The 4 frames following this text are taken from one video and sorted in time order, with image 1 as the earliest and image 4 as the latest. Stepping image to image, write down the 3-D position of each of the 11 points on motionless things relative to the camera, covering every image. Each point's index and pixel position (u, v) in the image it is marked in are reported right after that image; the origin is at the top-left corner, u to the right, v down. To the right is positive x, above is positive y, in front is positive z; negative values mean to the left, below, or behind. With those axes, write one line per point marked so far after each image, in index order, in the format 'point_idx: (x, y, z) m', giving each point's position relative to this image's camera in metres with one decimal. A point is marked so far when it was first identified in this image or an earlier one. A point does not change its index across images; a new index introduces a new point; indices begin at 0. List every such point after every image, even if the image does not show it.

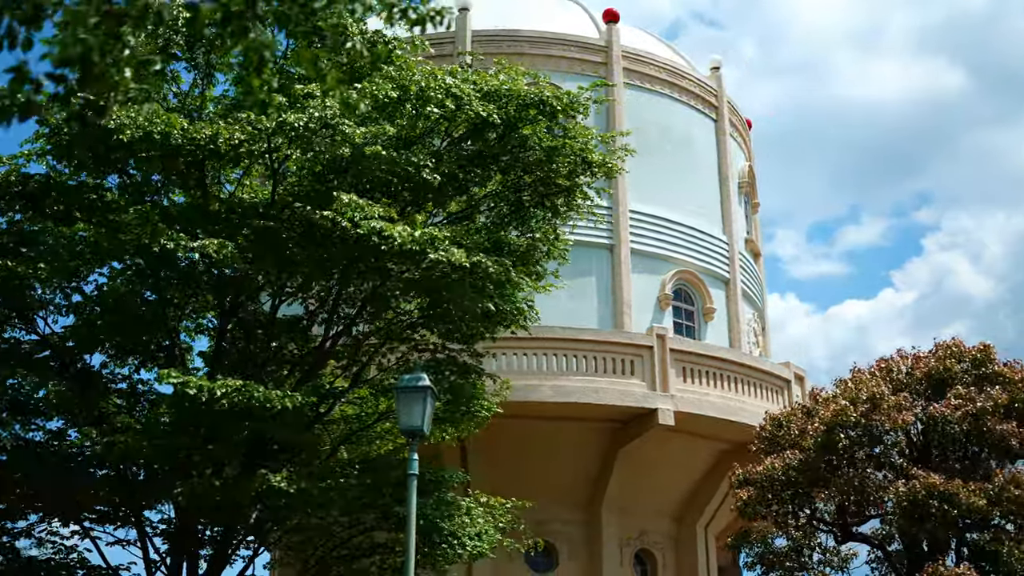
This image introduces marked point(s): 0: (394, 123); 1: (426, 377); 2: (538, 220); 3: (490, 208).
0: (-1.5, +2.0, +15.2) m
1: (-0.9, -0.9, +12.7) m
2: (+0.3, +1.0, +16.5) m
3: (-0.3, +1.1, +16.5) m
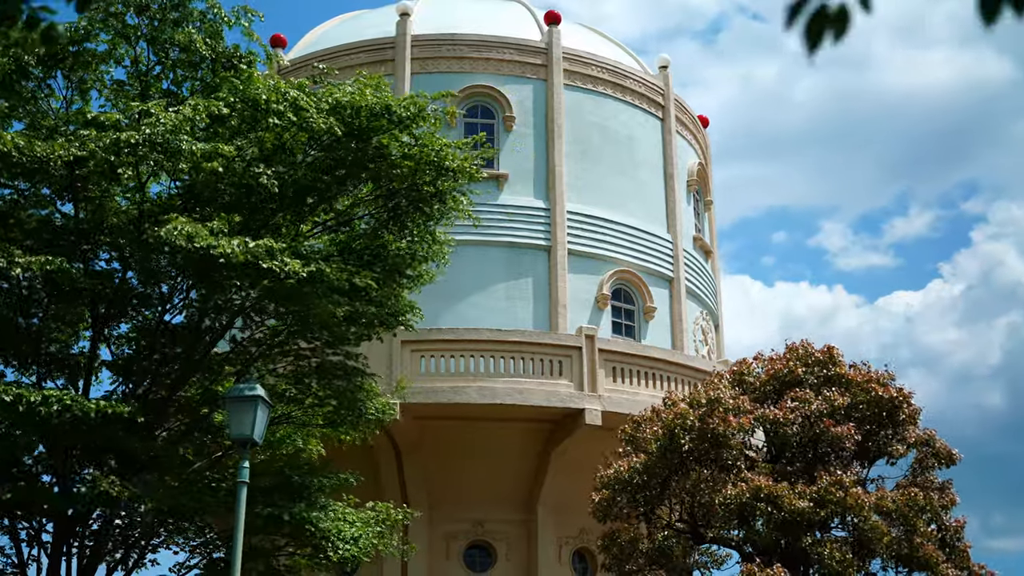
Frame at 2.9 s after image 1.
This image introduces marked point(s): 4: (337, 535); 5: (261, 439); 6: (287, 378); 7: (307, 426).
0: (-3.2, +1.9, +15.5) m
1: (-2.7, -1.1, +12.9) m
2: (-1.4, +0.9, +16.7) m
3: (-2.0, +1.0, +16.7) m
4: (-2.4, -3.3, +16.4) m
5: (-2.7, -1.6, +12.9) m
6: (-3.2, -1.3, +17.8) m
7: (-3.0, -2.1, +18.2) m
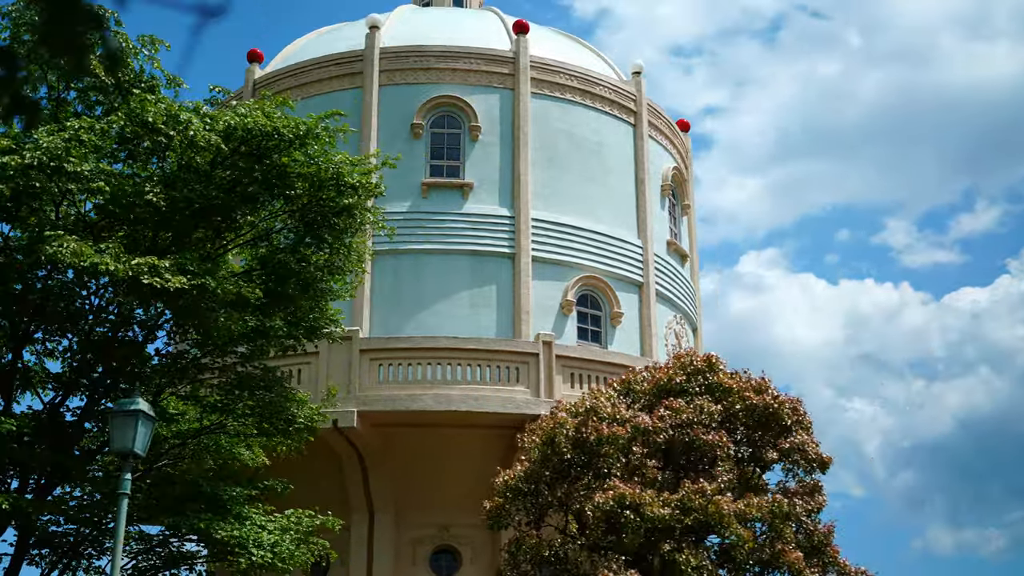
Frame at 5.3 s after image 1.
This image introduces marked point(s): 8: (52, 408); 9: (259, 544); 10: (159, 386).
0: (-4.5, +1.7, +16.0) m
1: (-4.1, -1.2, +13.4) m
2: (-2.6, +0.7, +17.1) m
3: (-3.2, +0.8, +17.2) m
4: (-3.6, -3.5, +16.9) m
5: (-4.0, -1.8, +13.4) m
6: (-4.4, -1.5, +18.3) m
7: (-4.1, -2.3, +18.6) m
8: (-6.5, -1.7, +17.2) m
9: (-3.5, -3.6, +16.9) m
10: (-5.2, -1.4, +17.7) m
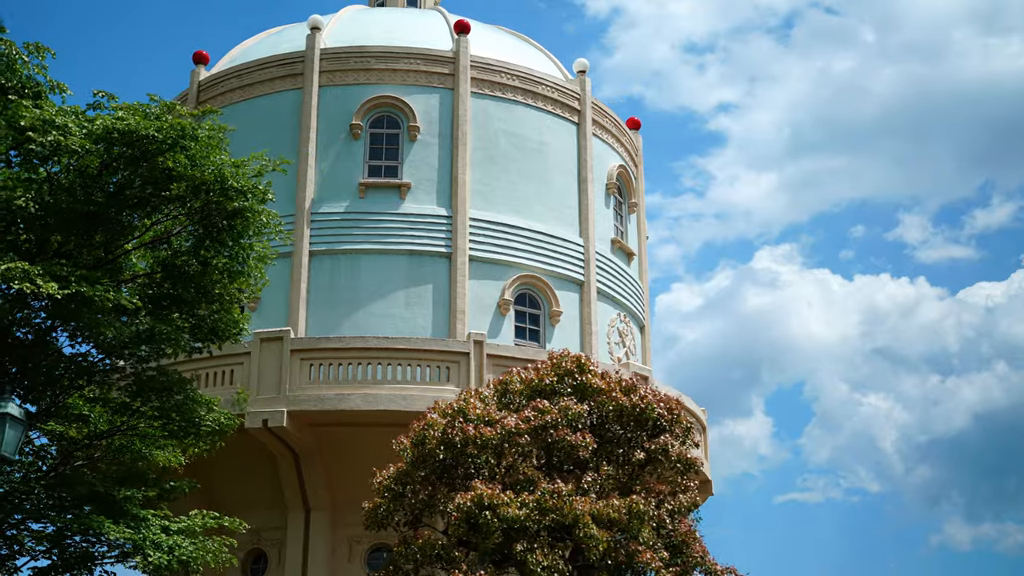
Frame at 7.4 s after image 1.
0: (-6.0, +1.7, +16.1) m
1: (-5.6, -1.3, +13.5) m
2: (-4.1, +0.7, +17.2) m
3: (-4.7, +0.8, +17.3) m
4: (-5.0, -3.6, +17.0) m
5: (-5.6, -1.8, +13.5) m
6: (-5.8, -1.6, +18.4) m
7: (-5.6, -2.3, +18.8) m
8: (-8.0, -1.7, +17.4) m
9: (-4.9, -3.6, +17.0) m
10: (-6.6, -1.5, +17.8) m
